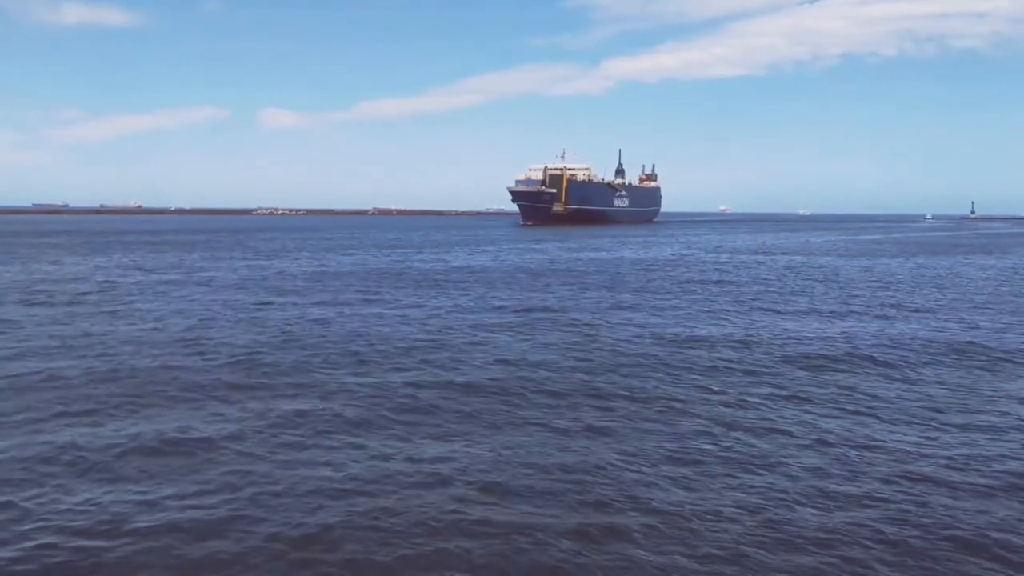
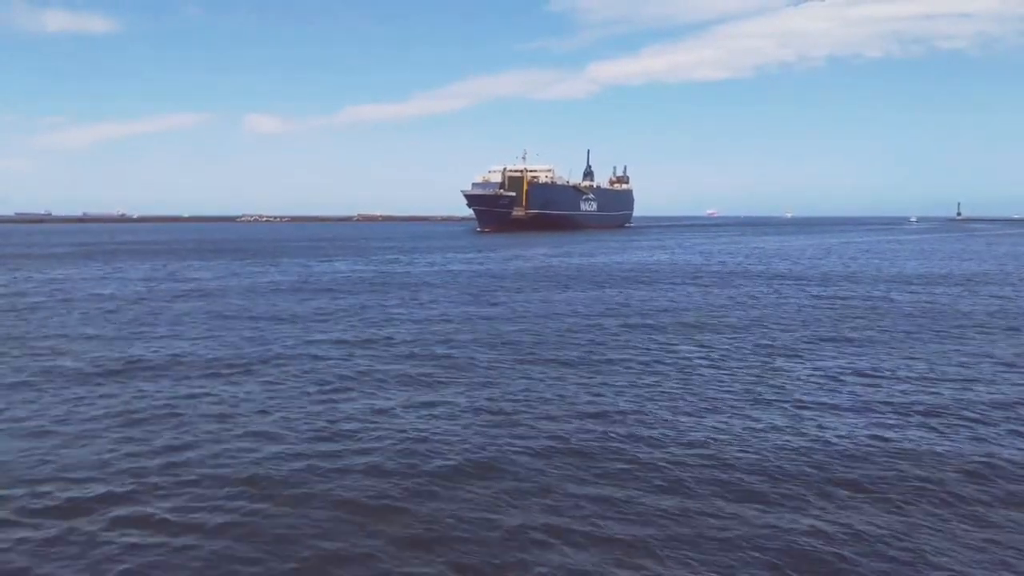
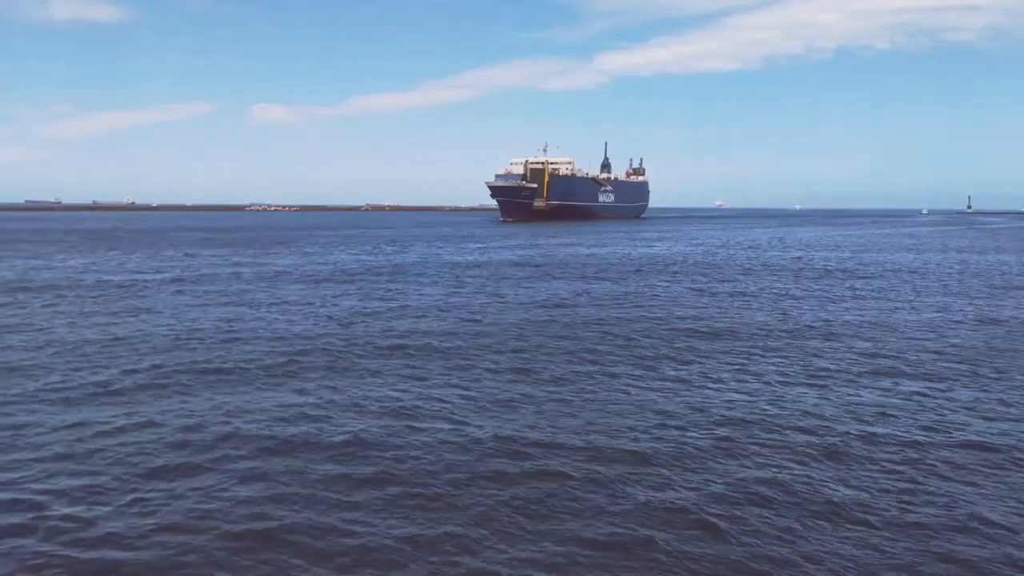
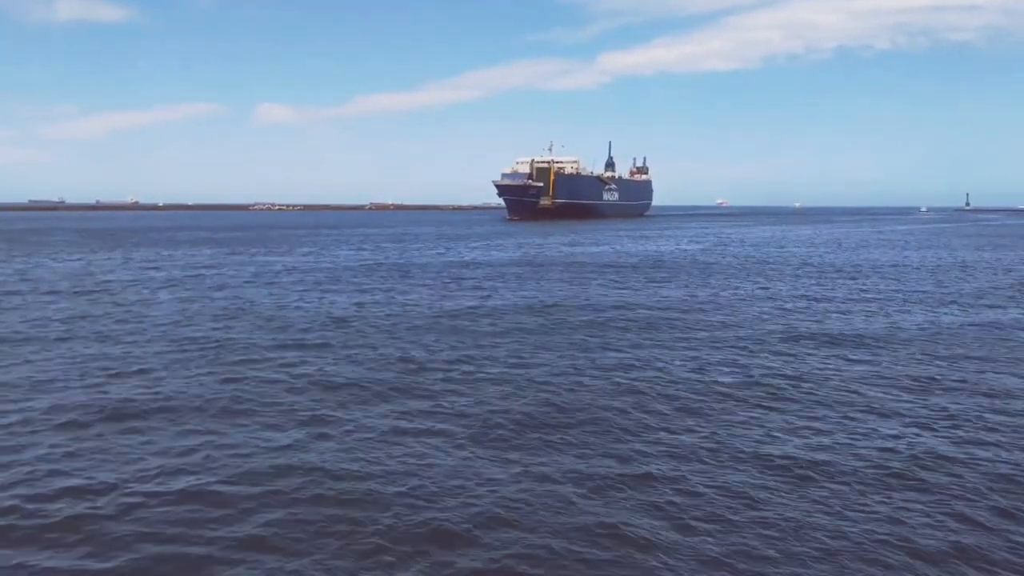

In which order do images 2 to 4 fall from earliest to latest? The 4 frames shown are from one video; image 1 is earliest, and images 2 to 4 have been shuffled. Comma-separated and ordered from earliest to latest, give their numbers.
4, 3, 2
